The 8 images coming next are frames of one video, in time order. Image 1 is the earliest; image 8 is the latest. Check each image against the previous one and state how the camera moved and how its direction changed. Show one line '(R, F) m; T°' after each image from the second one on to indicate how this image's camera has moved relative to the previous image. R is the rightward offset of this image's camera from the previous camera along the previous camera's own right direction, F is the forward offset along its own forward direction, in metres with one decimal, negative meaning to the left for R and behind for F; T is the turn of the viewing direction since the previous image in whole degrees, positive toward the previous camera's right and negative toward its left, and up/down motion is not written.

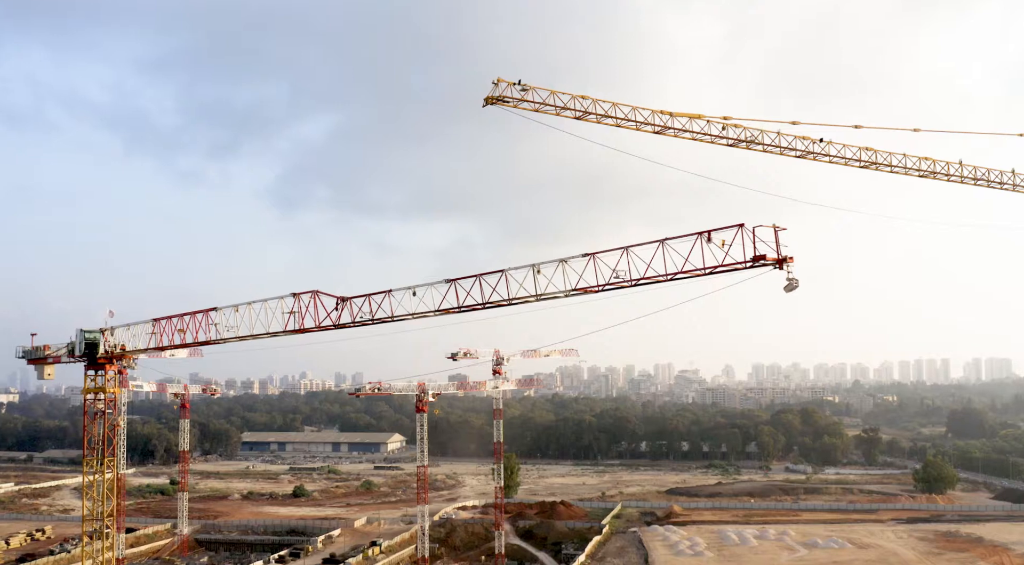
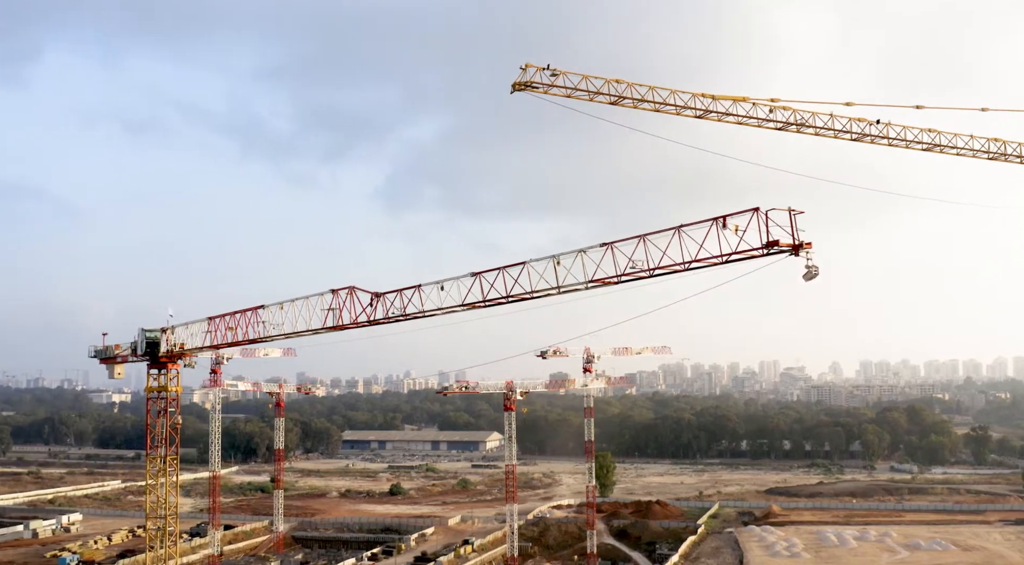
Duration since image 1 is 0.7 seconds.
(+0.5, +0.6) m; -6°
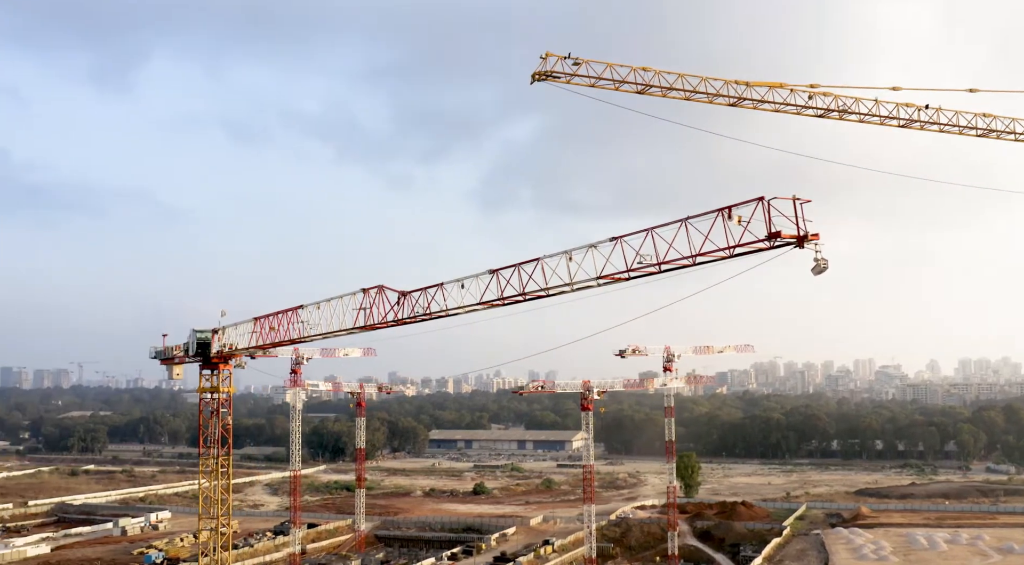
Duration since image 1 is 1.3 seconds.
(+0.5, +0.4) m; -5°
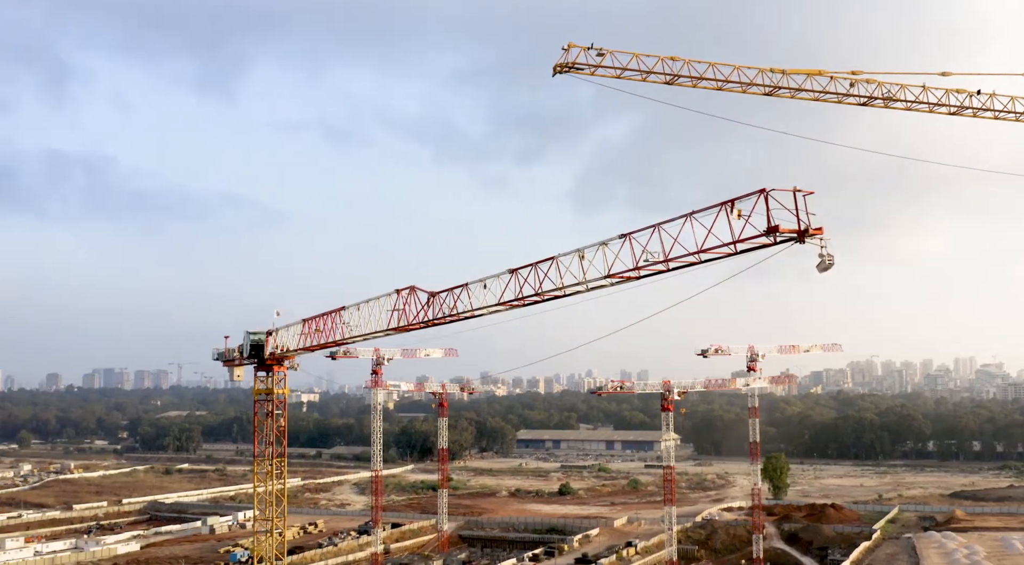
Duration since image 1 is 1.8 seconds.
(+0.5, +0.1) m; -5°
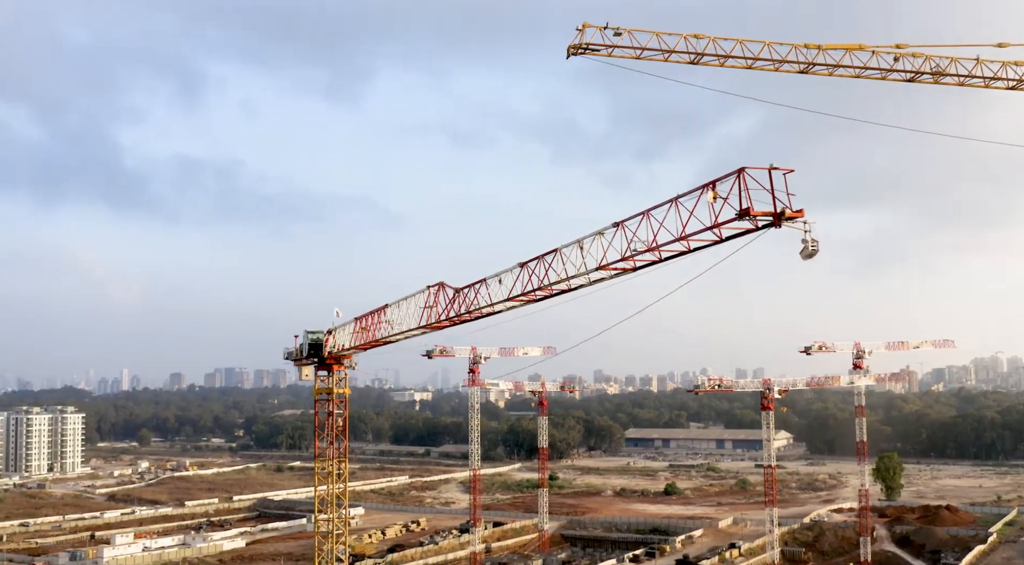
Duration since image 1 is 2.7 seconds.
(+0.6, -0.1) m; -7°
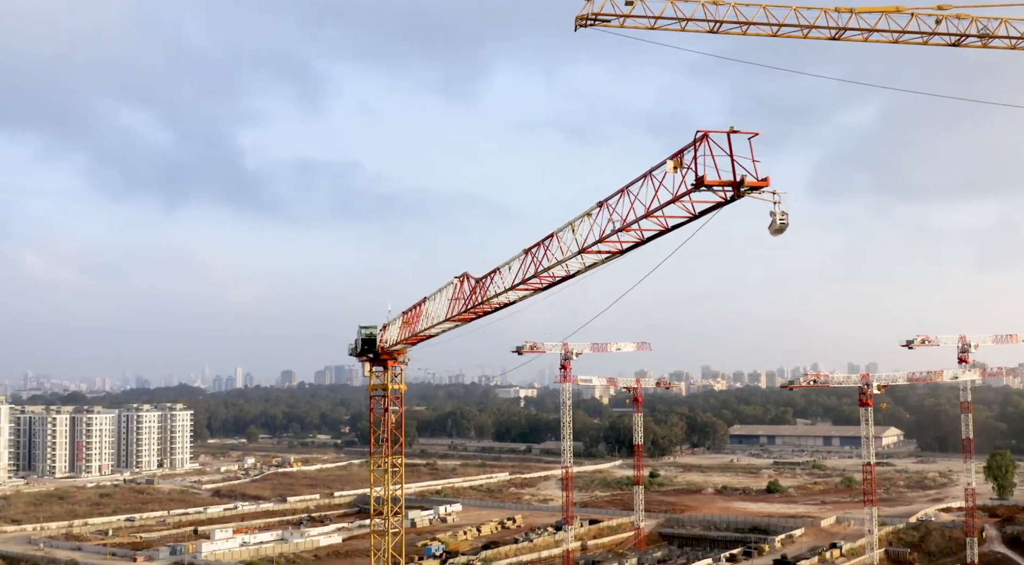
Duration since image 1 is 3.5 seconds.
(+0.6, -0.3) m; -6°
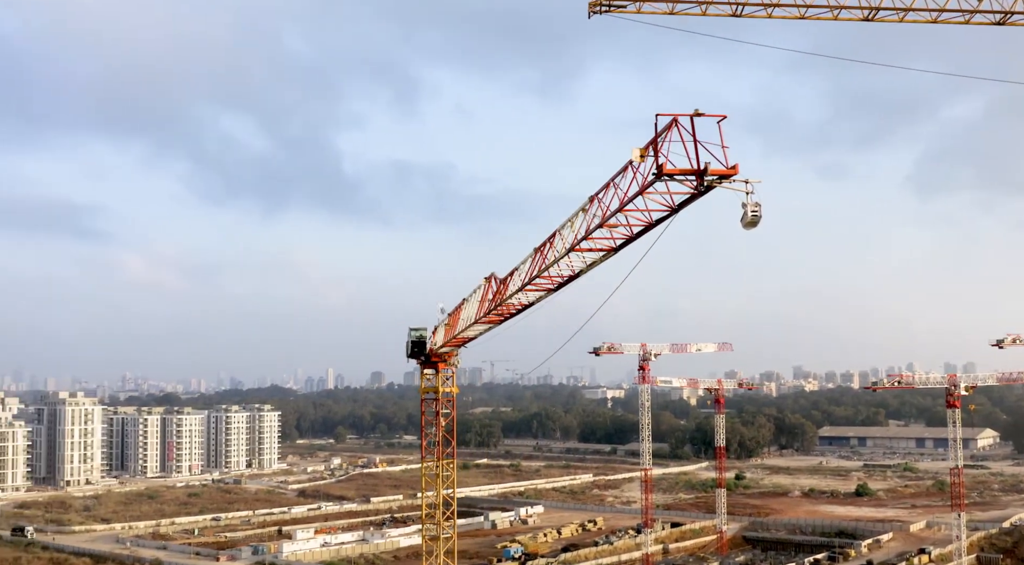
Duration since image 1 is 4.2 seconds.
(+0.4, -0.3) m; -5°
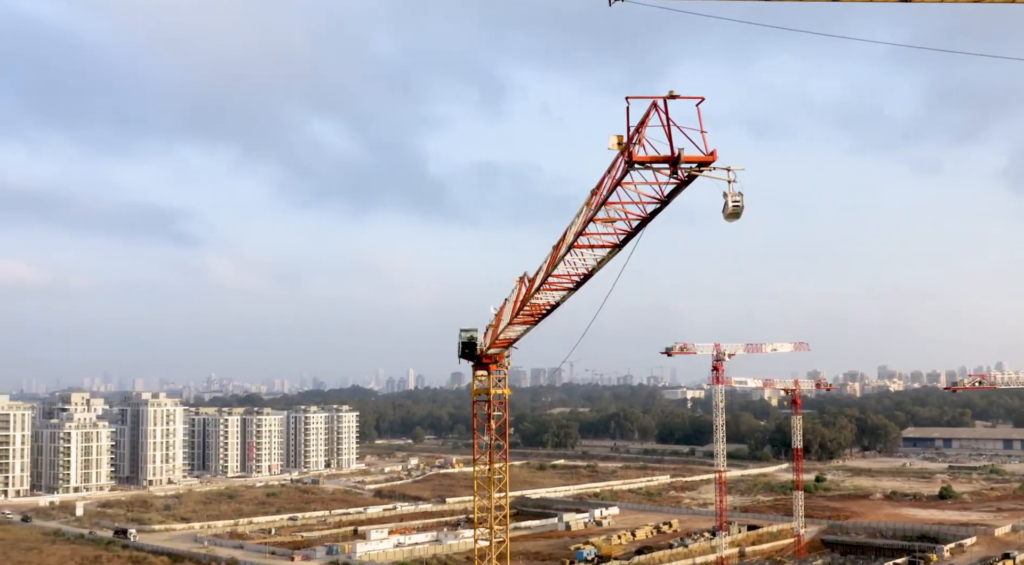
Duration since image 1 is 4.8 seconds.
(+0.3, -0.3) m; -5°
